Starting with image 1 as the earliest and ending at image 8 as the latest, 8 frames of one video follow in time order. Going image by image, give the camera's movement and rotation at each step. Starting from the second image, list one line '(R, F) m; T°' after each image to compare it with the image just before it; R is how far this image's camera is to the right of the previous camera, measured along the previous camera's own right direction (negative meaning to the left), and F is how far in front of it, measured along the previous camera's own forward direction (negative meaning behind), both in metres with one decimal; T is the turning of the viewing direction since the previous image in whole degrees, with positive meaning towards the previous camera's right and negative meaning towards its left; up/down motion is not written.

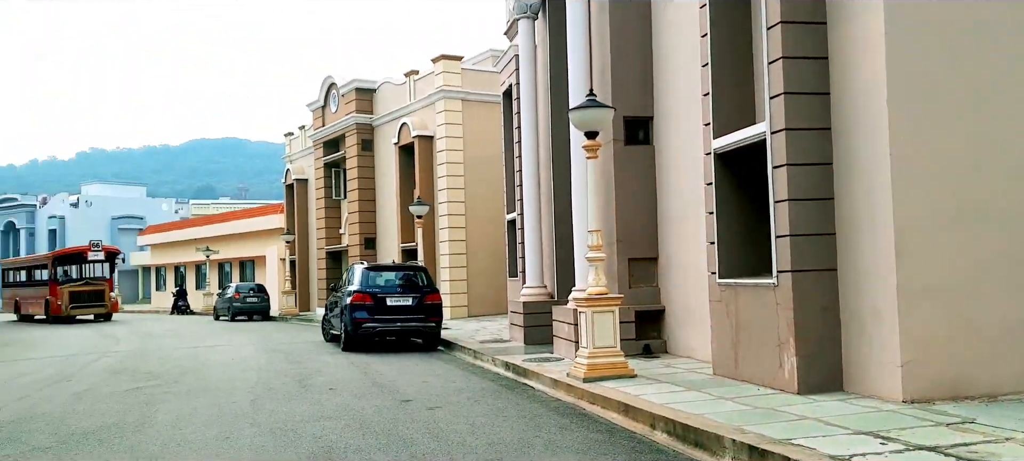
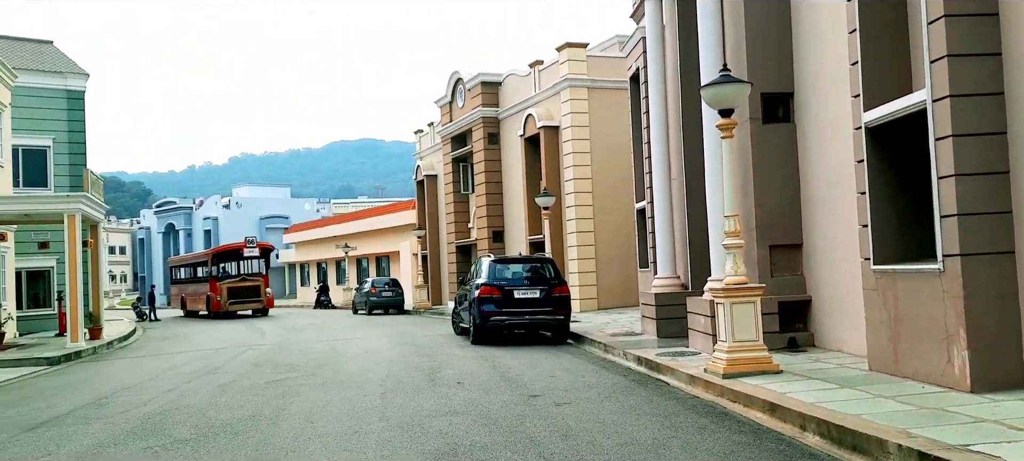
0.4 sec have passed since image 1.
(0.0, +0.4) m; -9°
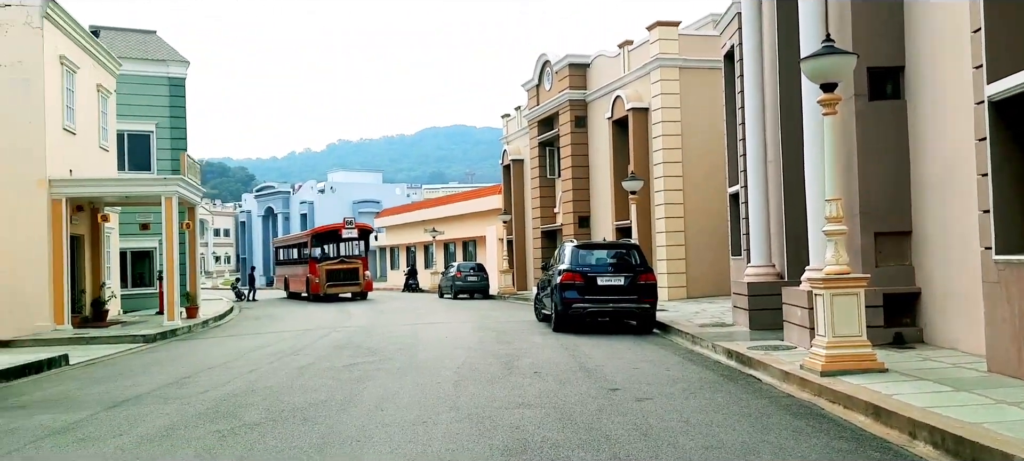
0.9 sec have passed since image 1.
(+0.1, +0.5) m; -6°
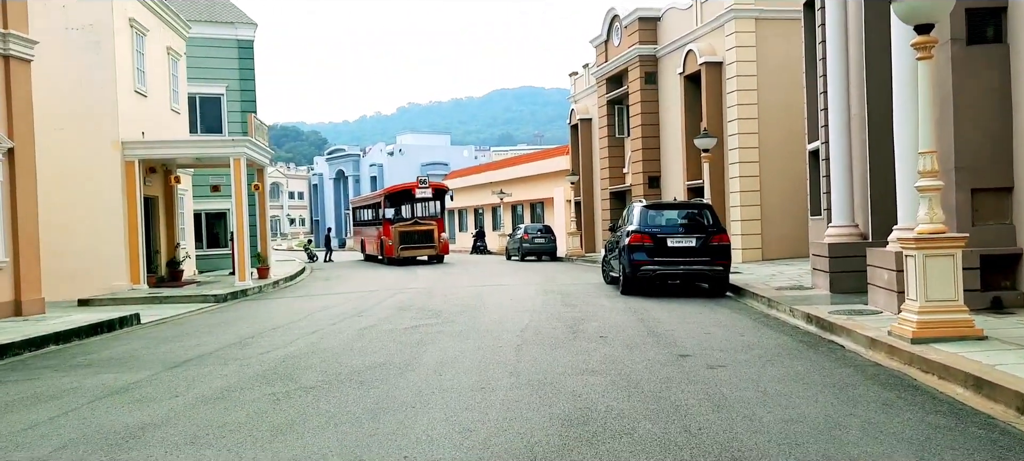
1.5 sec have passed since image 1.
(+0.1, +0.4) m; -5°
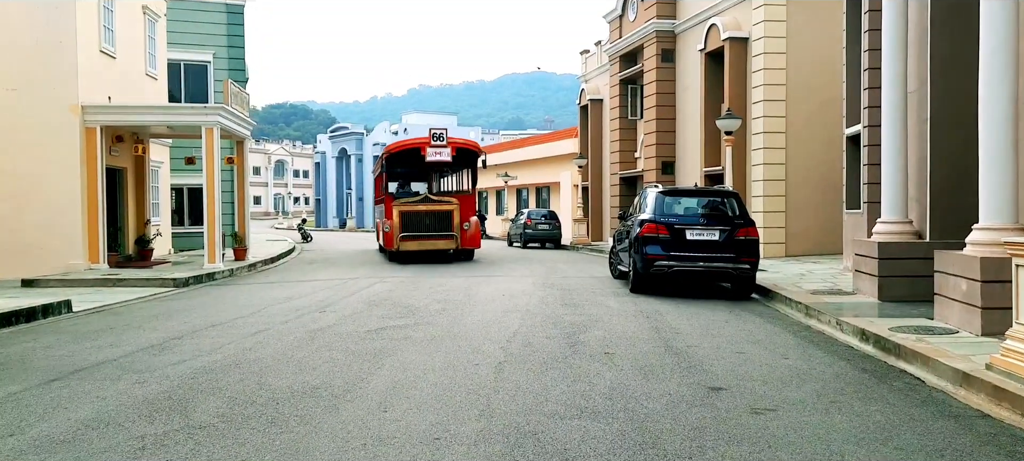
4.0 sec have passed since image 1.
(+0.2, +2.0) m; -1°
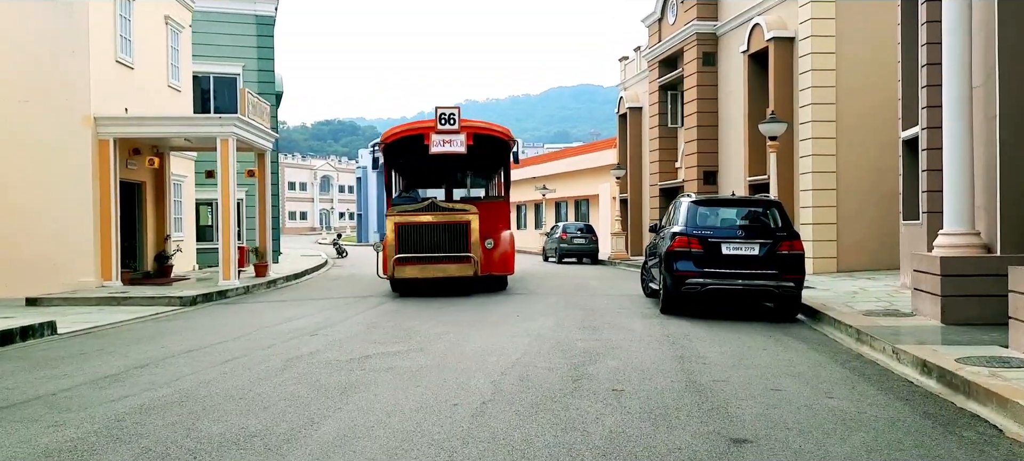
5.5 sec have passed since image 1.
(+0.5, +1.1) m; -3°
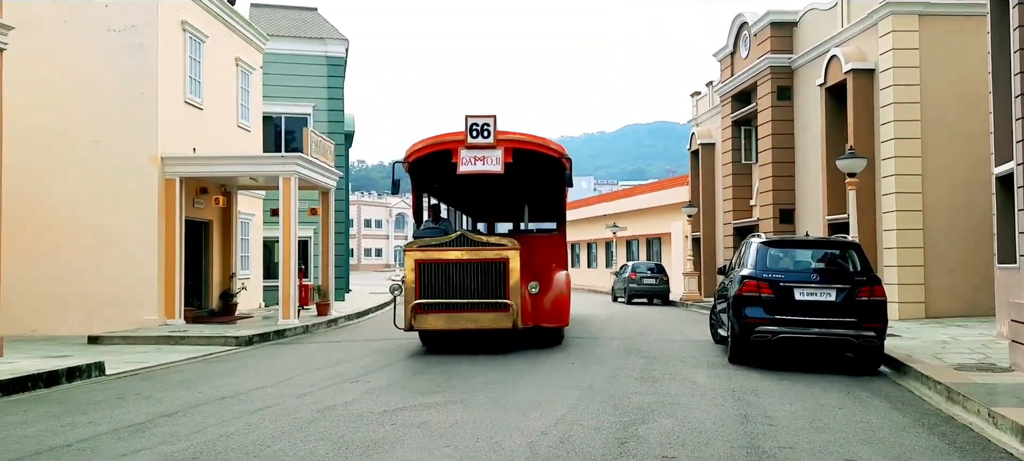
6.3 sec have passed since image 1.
(+0.3, +0.6) m; -5°
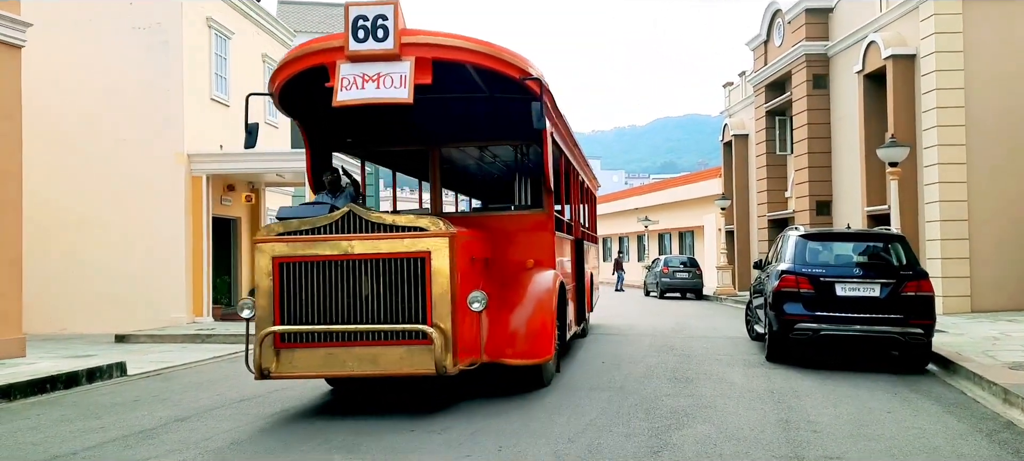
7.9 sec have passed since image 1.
(+0.1, +0.4) m; -2°
